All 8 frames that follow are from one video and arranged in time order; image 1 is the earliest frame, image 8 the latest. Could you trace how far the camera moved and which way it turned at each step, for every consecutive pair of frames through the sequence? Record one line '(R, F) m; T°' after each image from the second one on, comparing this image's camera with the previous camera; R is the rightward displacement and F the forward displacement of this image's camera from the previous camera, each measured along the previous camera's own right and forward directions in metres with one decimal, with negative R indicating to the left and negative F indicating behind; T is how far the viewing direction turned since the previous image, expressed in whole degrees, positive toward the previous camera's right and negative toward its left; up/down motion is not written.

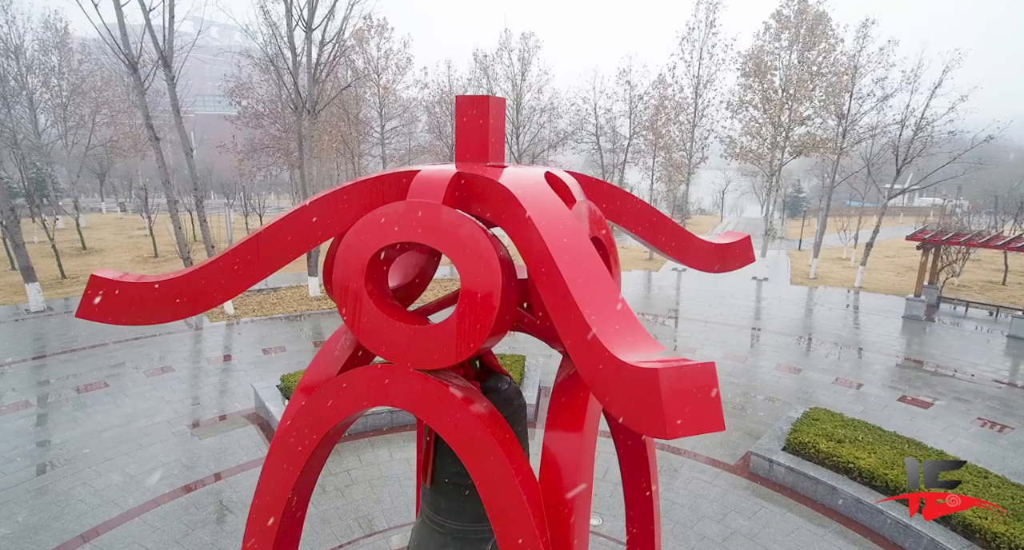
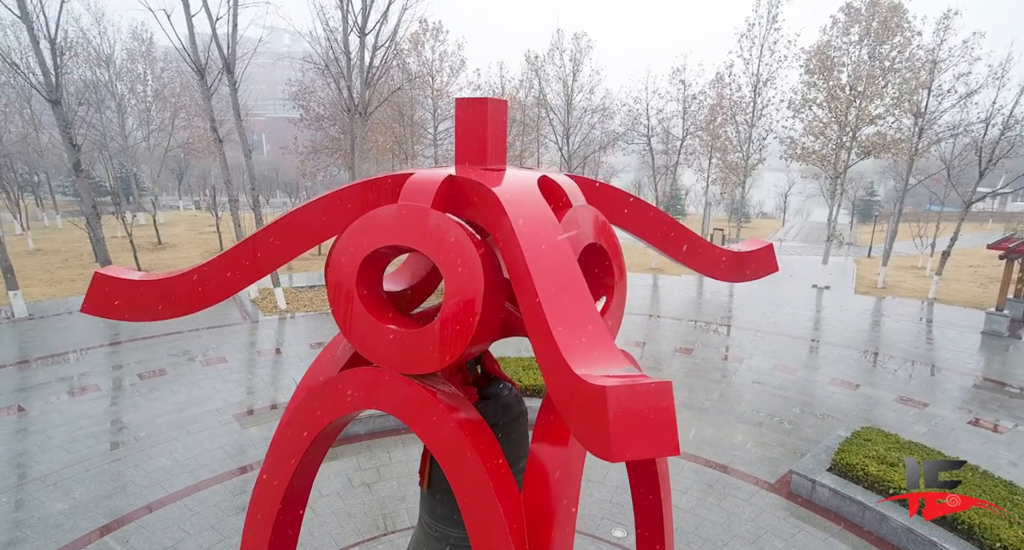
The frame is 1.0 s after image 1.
(+0.5, 0.0) m; -6°
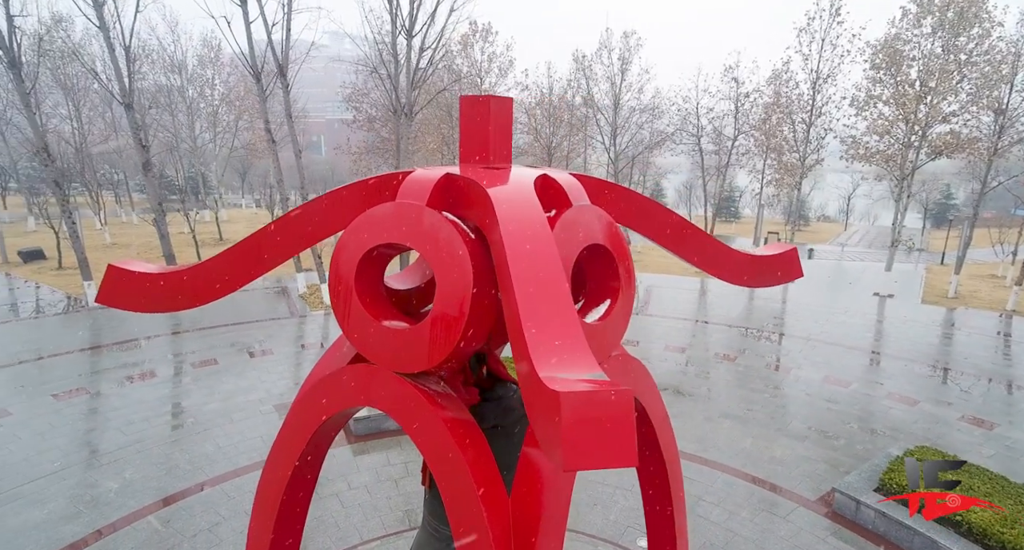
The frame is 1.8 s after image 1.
(+0.4, 0.0) m; -6°
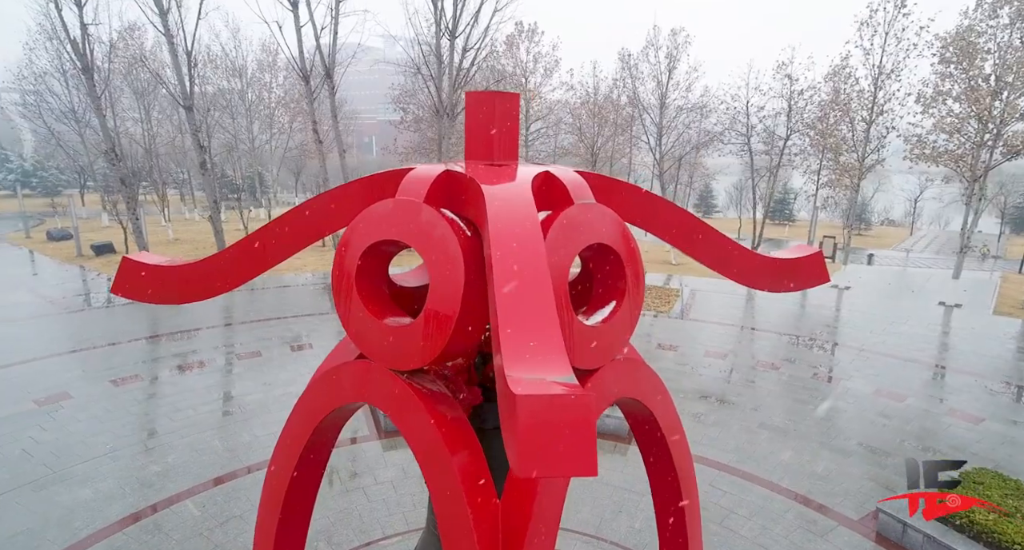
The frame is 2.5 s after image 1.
(+0.4, +0.1) m; -5°
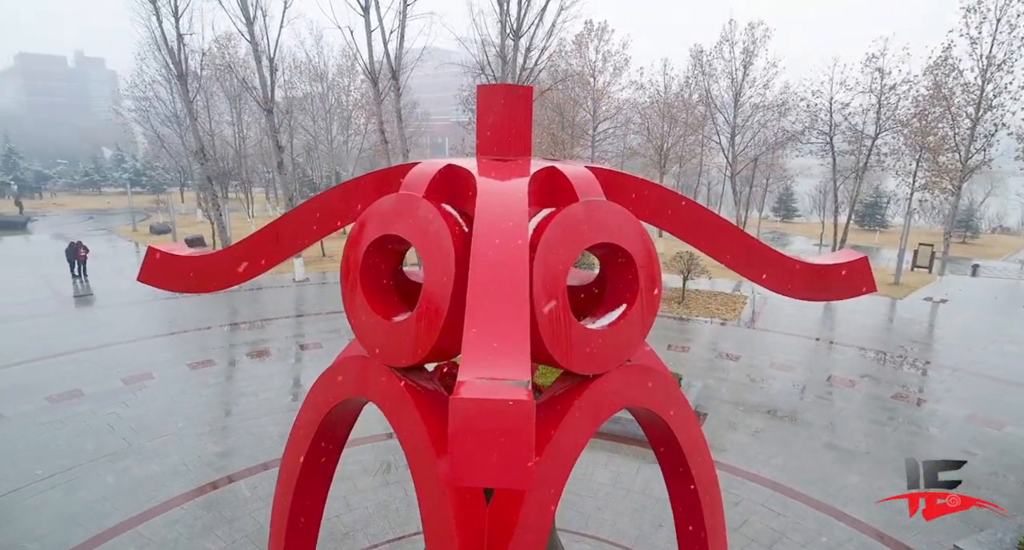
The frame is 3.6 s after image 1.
(+0.5, +0.2) m; -8°
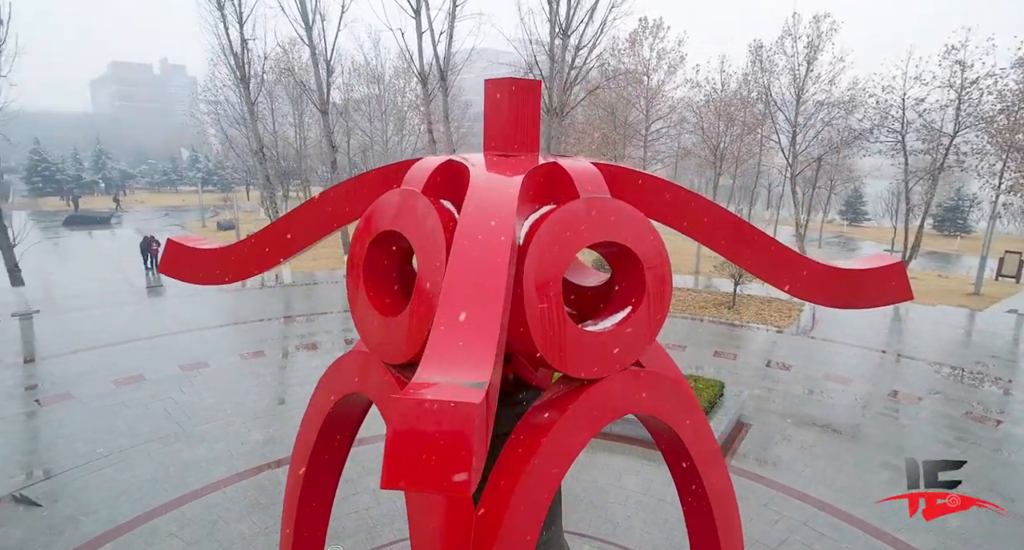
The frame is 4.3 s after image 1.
(+0.3, +0.1) m; -6°
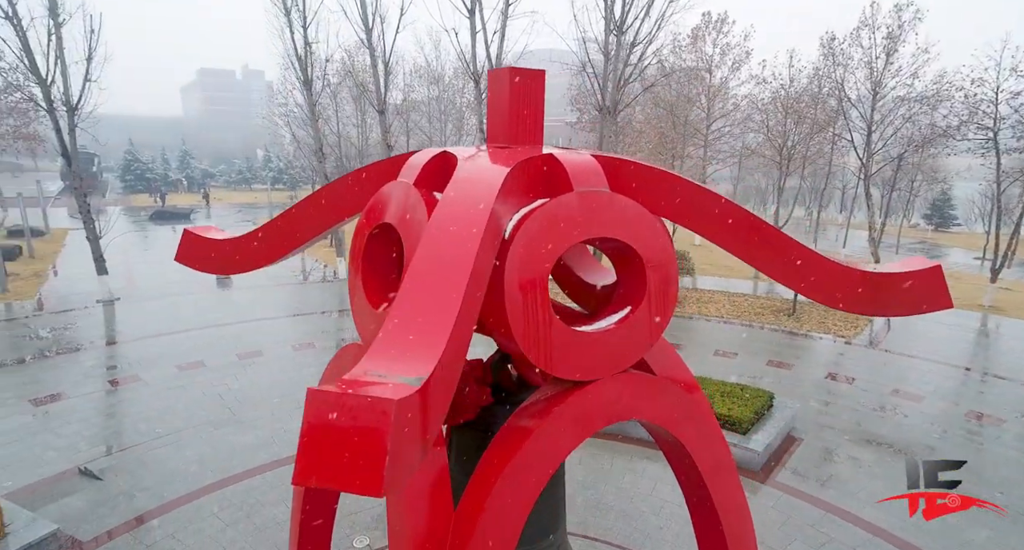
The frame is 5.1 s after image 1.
(+0.3, +0.2) m; -6°
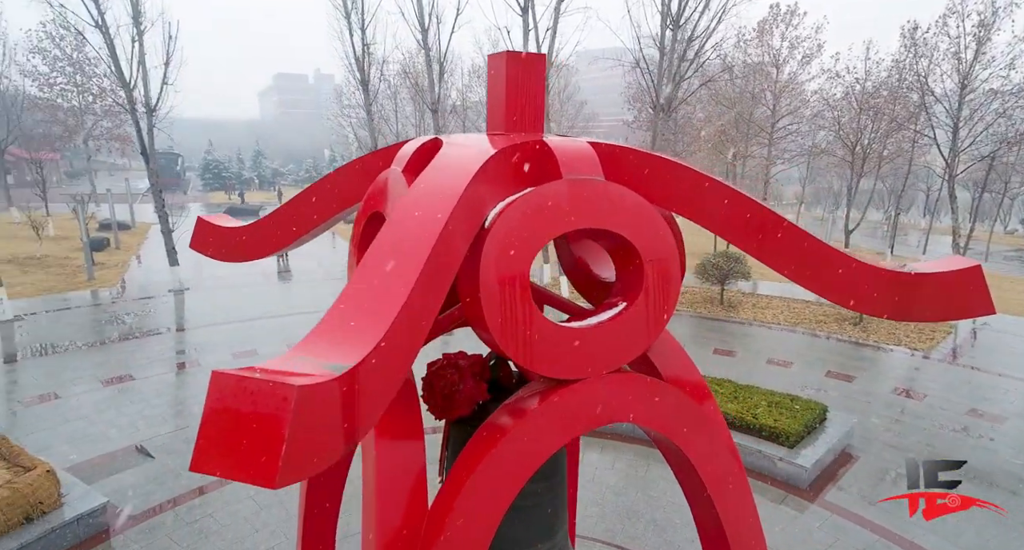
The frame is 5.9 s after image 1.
(+0.1, +0.2) m; -6°
